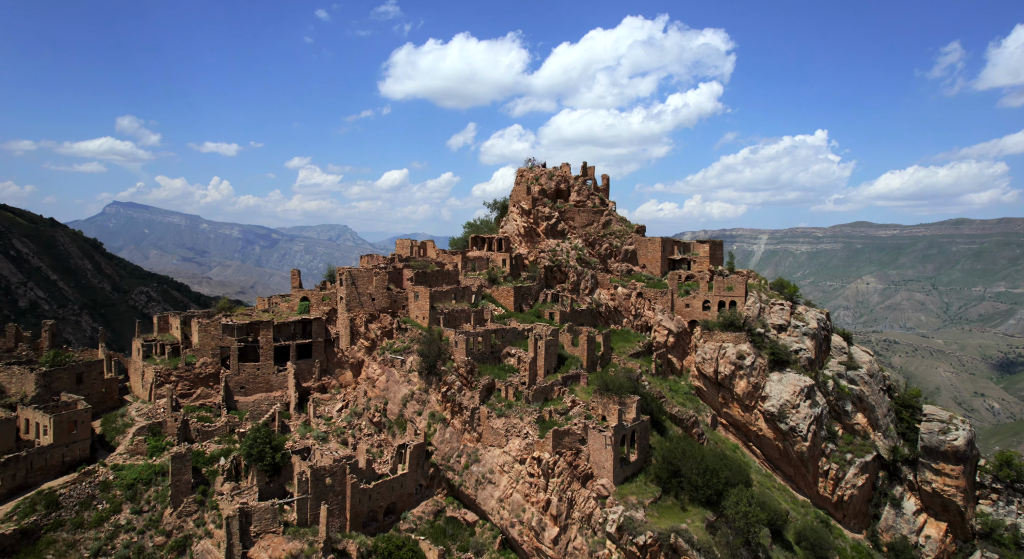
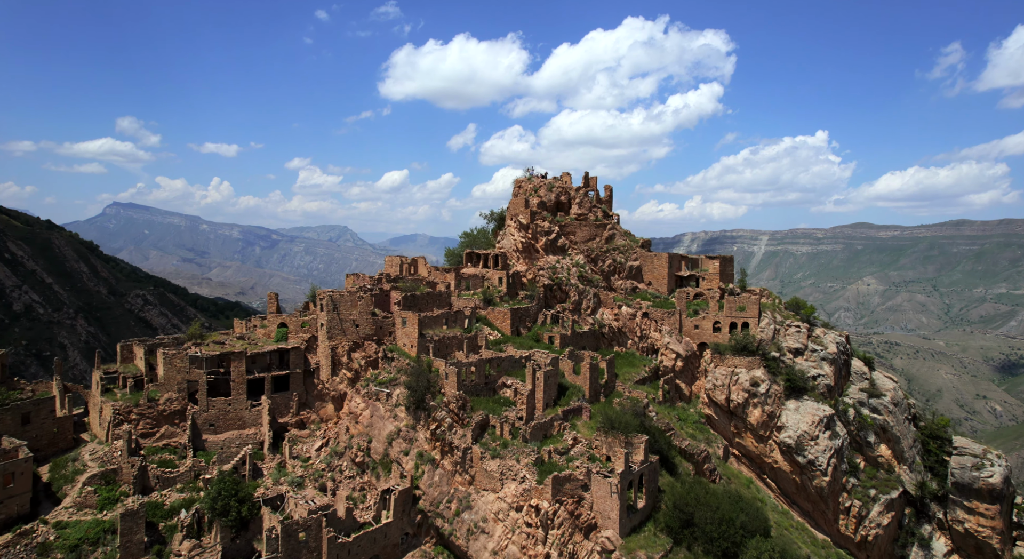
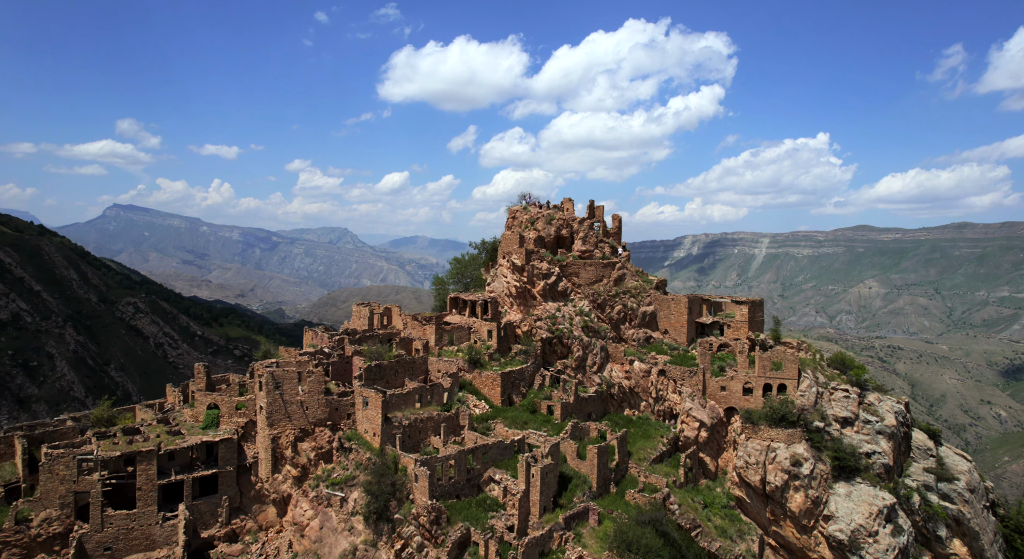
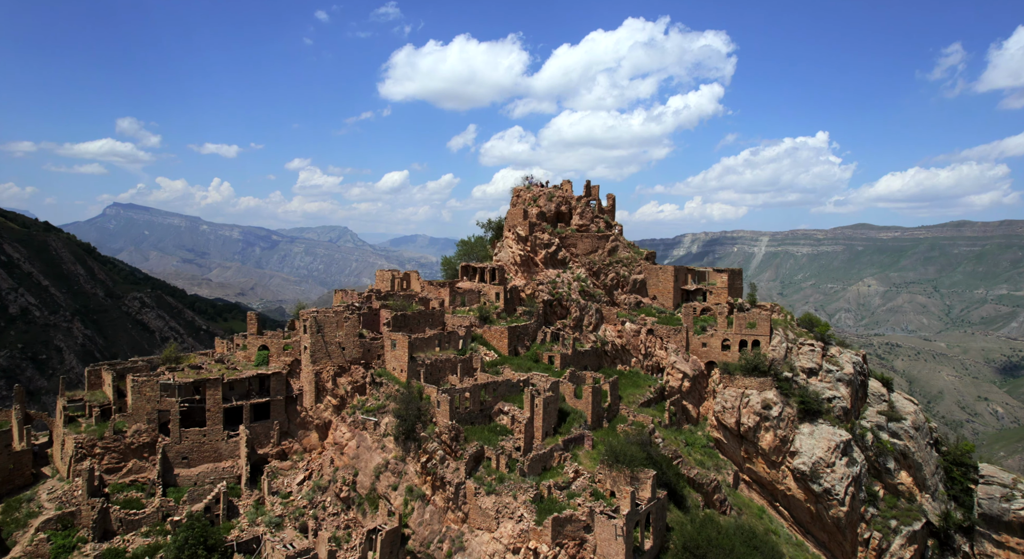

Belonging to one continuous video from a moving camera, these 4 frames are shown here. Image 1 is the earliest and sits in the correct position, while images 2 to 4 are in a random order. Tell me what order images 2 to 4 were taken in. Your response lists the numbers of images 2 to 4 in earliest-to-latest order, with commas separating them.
2, 4, 3
